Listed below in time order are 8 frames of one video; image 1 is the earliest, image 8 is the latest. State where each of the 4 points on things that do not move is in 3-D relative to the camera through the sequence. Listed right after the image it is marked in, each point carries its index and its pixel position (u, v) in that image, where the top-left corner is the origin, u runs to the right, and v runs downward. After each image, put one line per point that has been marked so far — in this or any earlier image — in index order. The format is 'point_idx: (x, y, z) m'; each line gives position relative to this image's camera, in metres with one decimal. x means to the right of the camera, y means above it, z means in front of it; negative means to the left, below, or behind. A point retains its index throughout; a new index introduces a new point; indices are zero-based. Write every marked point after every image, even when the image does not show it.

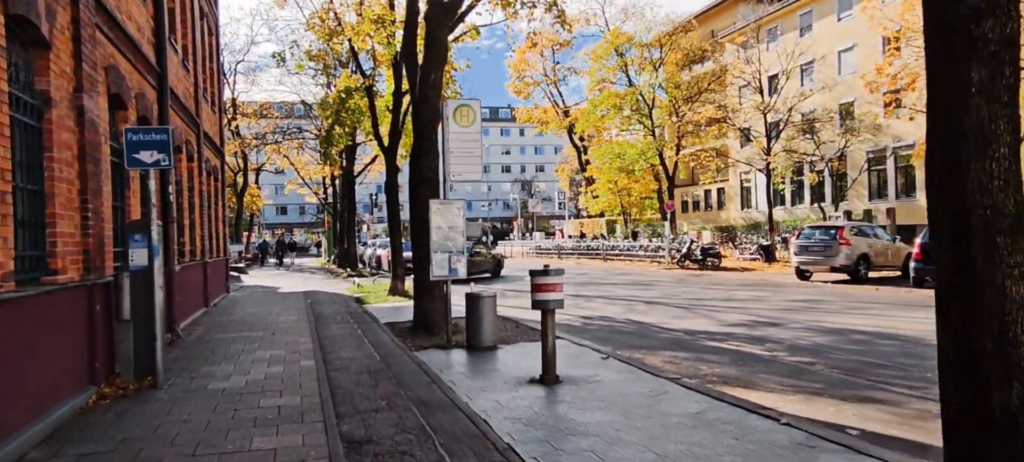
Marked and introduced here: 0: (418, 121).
0: (-1.4, +1.6, +11.7) m
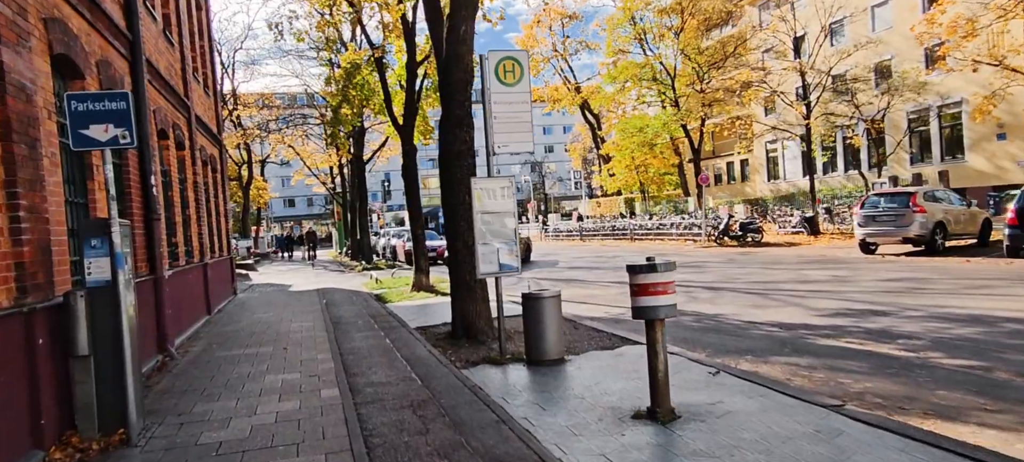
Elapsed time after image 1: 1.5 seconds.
0: (-0.8, +1.7, +9.6) m
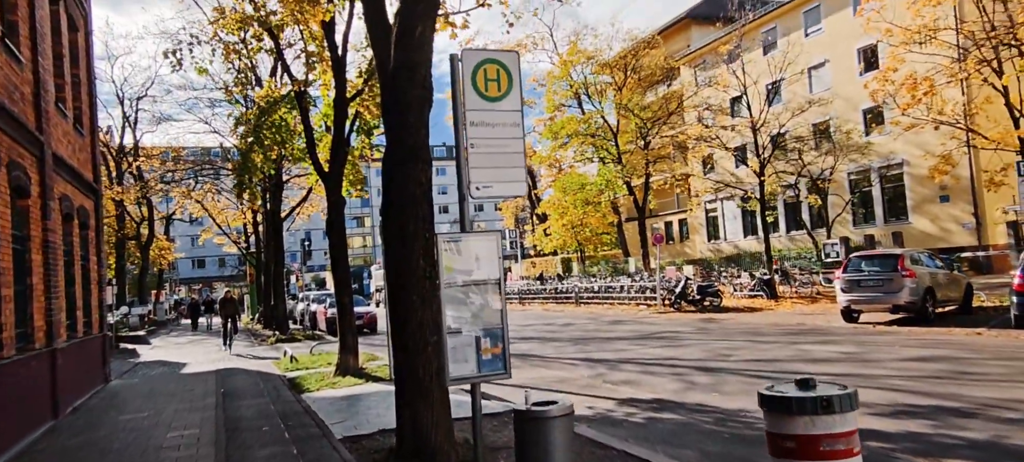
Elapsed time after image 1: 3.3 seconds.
0: (-1.0, +1.1, +7.0) m
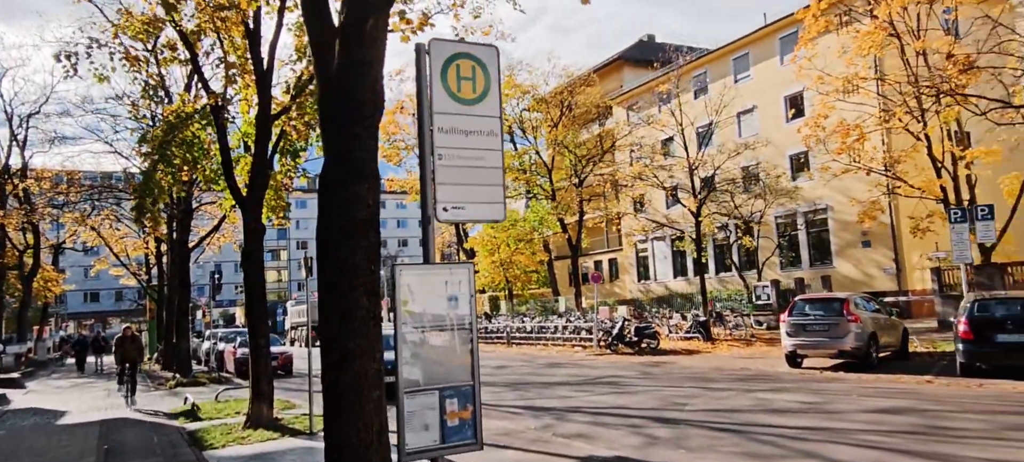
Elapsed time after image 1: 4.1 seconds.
0: (-1.3, +0.9, +5.8) m
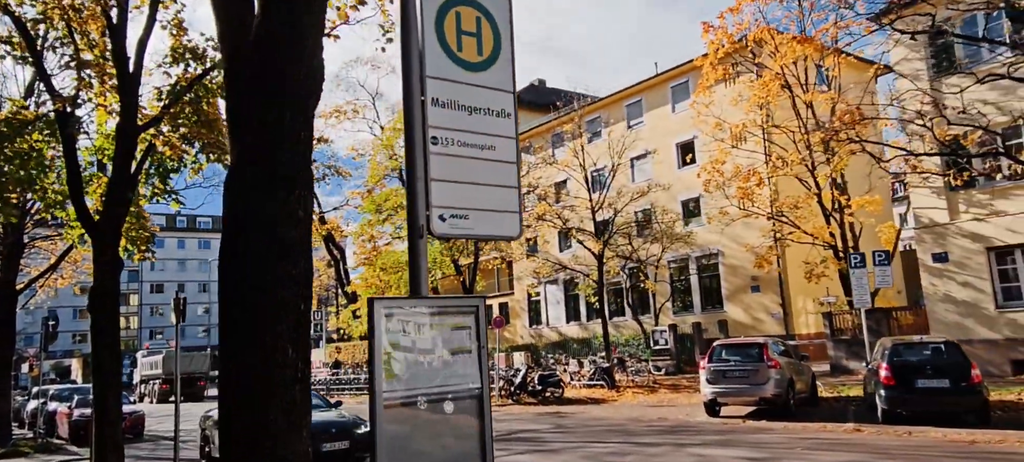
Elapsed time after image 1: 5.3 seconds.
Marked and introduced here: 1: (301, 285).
0: (-1.4, +0.7, +4.2) m
1: (-1.1, -0.3, +4.1) m
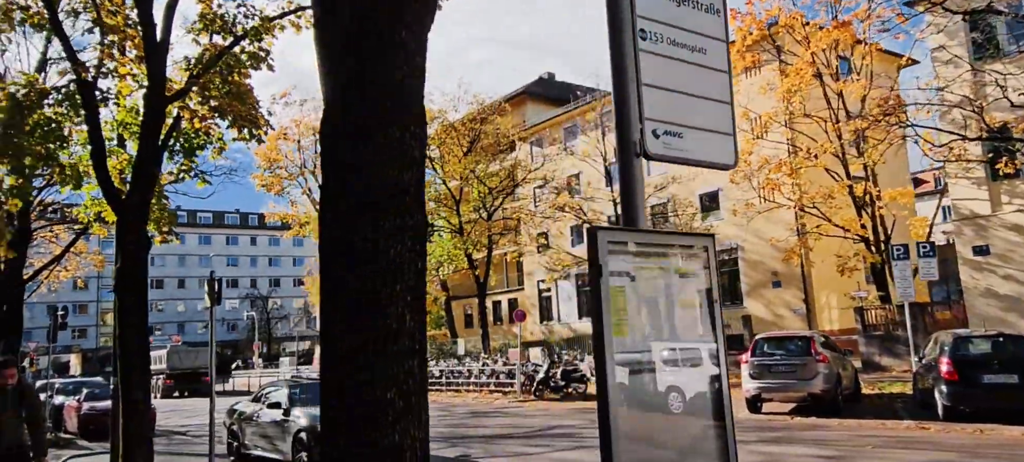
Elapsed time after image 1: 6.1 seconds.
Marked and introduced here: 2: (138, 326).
0: (-0.7, +1.0, +3.3) m
1: (-0.4, 0.0, +3.3) m
2: (-4.3, -1.3, +9.4) m
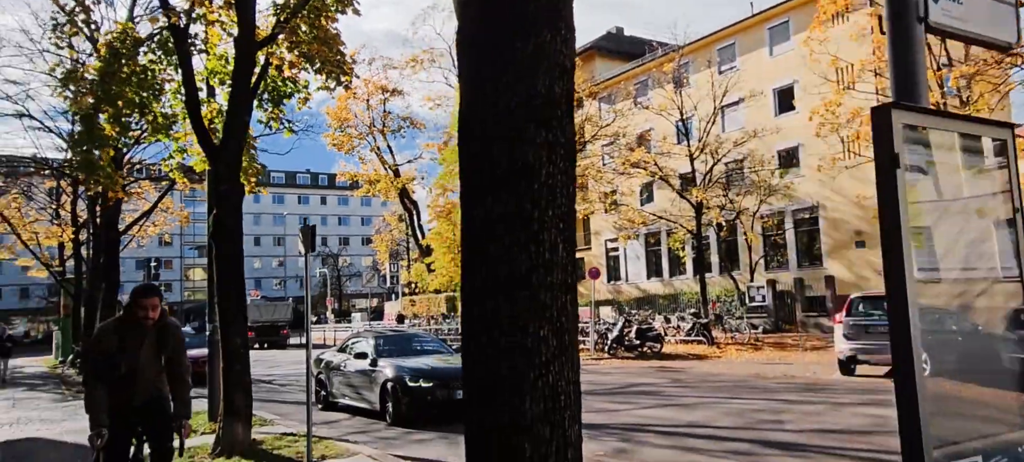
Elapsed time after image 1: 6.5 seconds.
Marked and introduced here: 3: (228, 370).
0: (0.0, +1.3, +3.0) m
1: (+0.2, +0.3, +2.9) m
2: (-3.2, -0.7, +9.4) m
3: (-3.3, -1.6, +9.2) m
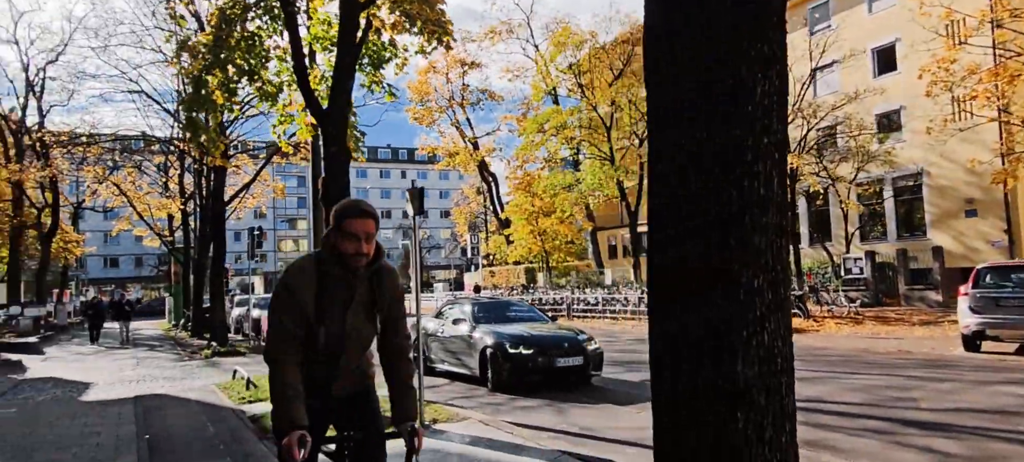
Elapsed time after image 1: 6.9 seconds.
0: (+0.6, +1.5, +2.6) m
1: (+0.9, +0.5, +2.6) m
2: (-2.0, -0.3, +9.4) m
3: (-2.0, -1.2, +9.3) m
